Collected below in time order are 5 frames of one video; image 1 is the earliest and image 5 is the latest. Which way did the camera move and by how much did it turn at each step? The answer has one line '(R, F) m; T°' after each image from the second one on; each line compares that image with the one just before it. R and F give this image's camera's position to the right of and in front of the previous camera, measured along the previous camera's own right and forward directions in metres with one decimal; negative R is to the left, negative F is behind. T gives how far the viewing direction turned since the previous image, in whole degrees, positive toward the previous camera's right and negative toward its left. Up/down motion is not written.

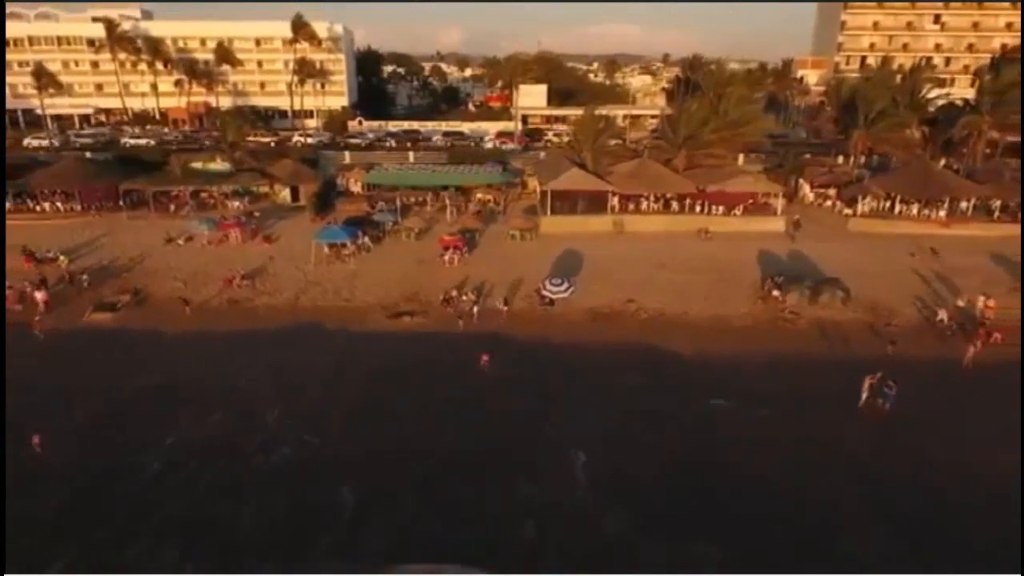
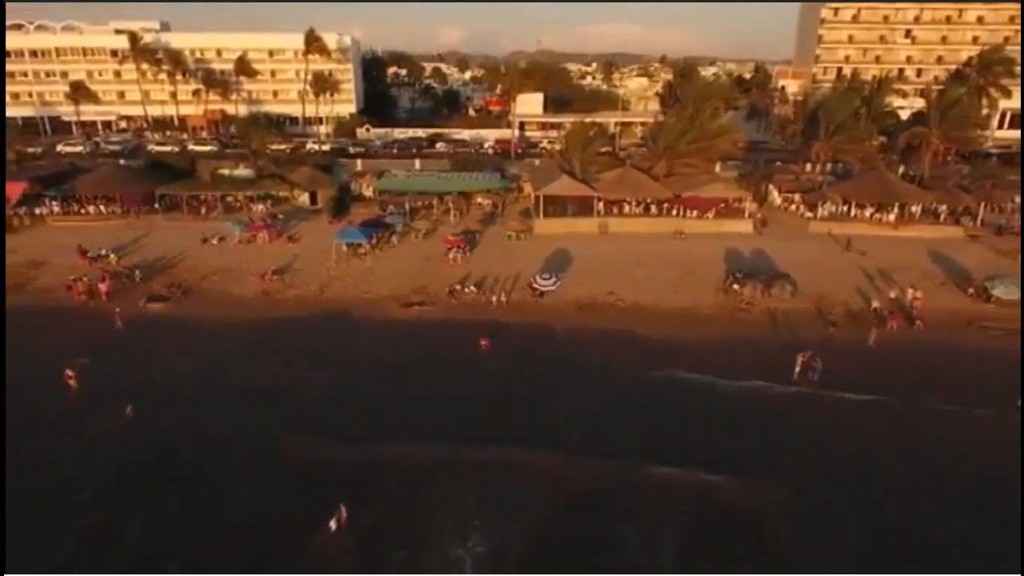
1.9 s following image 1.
(+0.1, -3.3) m; 0°
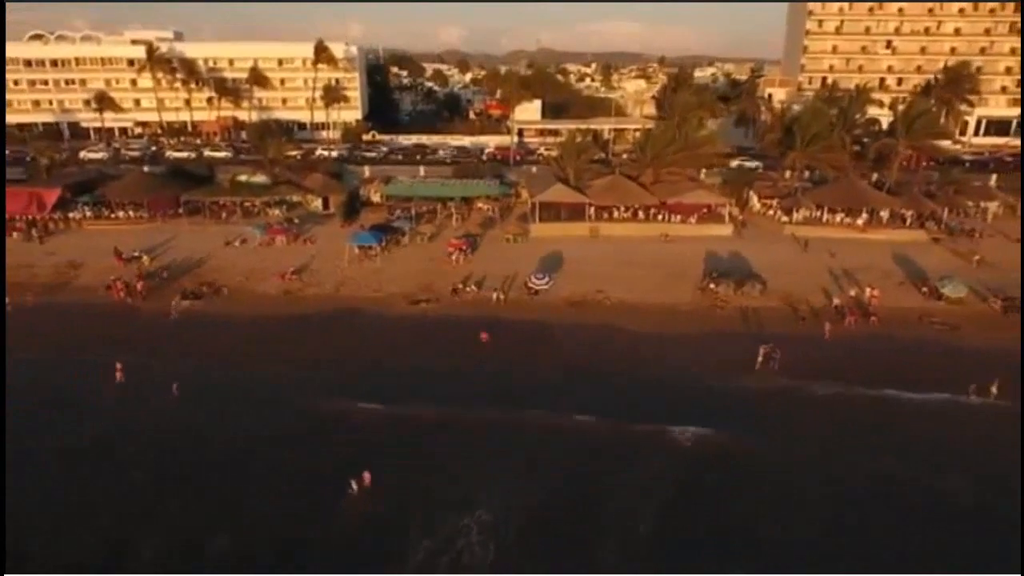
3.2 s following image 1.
(+0.1, -2.5) m; 0°
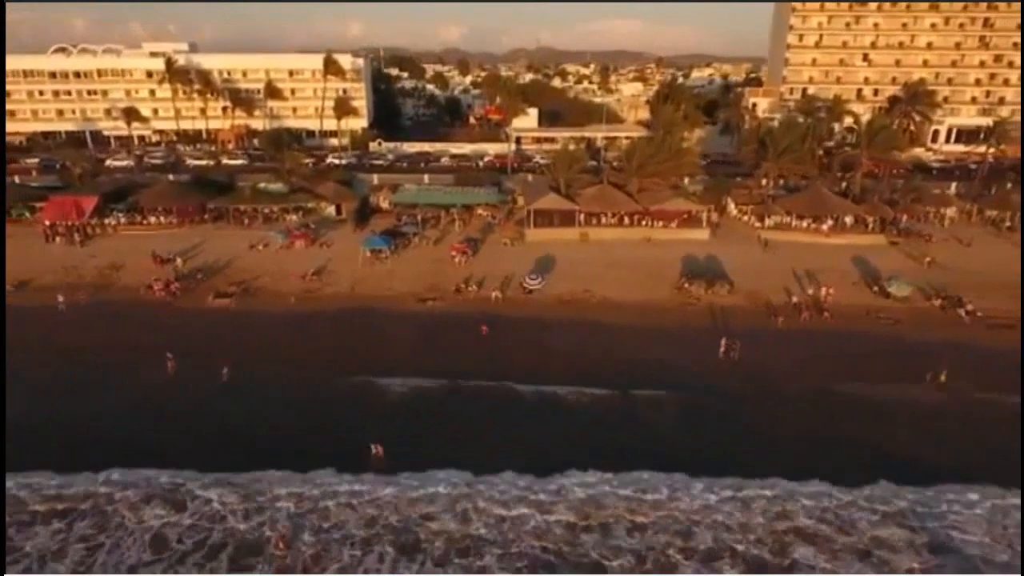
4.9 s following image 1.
(+0.1, -3.3) m; 0°
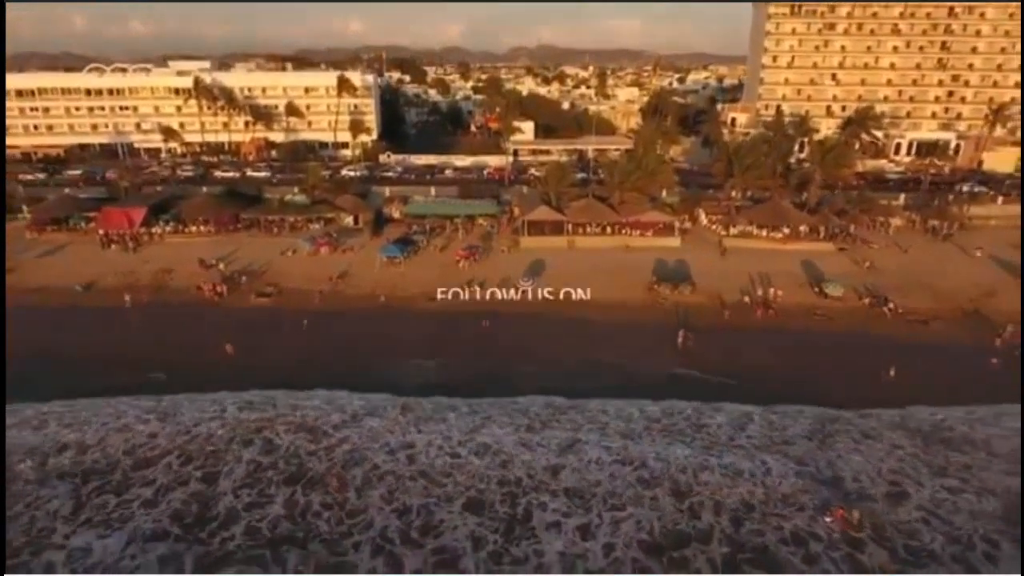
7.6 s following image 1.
(+0.2, -5.3) m; 0°
